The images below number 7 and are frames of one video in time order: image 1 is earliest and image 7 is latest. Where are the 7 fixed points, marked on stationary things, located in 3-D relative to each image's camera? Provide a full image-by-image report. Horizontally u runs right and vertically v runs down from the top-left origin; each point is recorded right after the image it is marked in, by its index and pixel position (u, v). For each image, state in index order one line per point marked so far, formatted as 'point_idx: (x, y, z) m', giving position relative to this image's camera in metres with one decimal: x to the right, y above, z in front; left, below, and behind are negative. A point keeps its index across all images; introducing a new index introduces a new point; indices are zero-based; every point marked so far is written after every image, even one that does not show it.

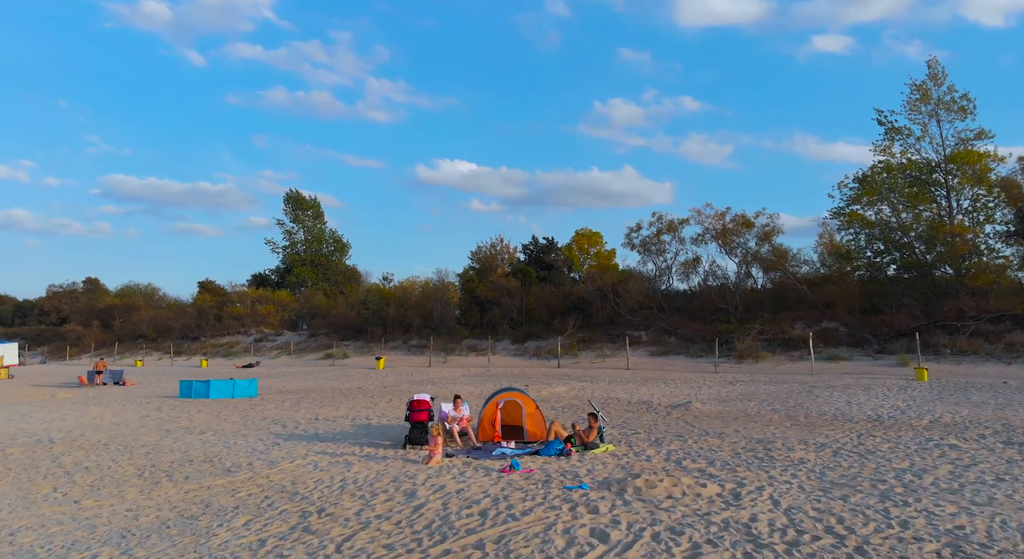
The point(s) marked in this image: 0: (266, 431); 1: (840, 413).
0: (-4.3, -2.7, +12.8) m
1: (+7.5, -3.0, +16.6) m
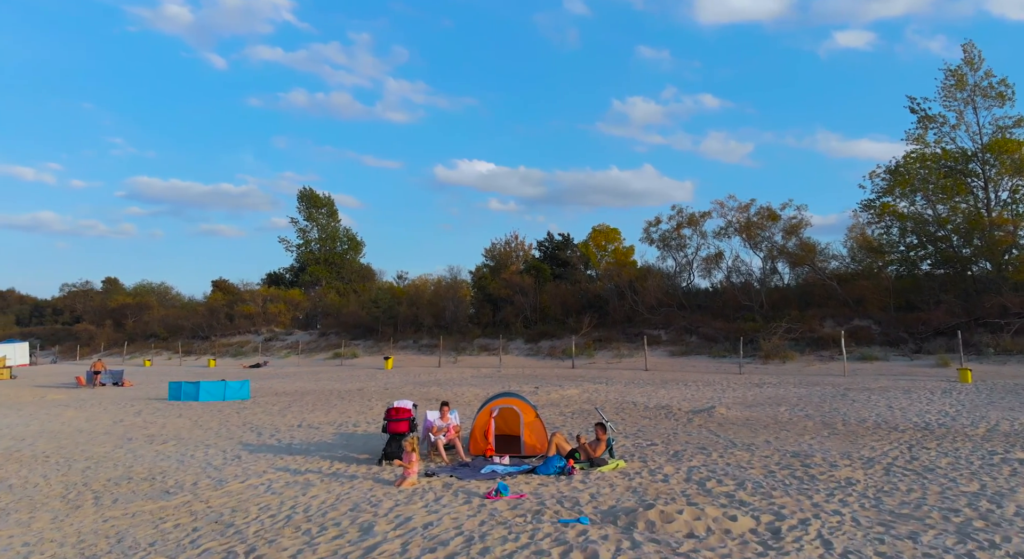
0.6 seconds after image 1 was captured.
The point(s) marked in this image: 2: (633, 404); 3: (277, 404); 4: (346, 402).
0: (-4.4, -2.5, +11.4) m
1: (+7.6, -2.9, +14.9) m
2: (+2.9, -3.0, +17.2) m
3: (-6.0, -3.2, +18.7) m
4: (-4.4, -3.2, +19.0) m
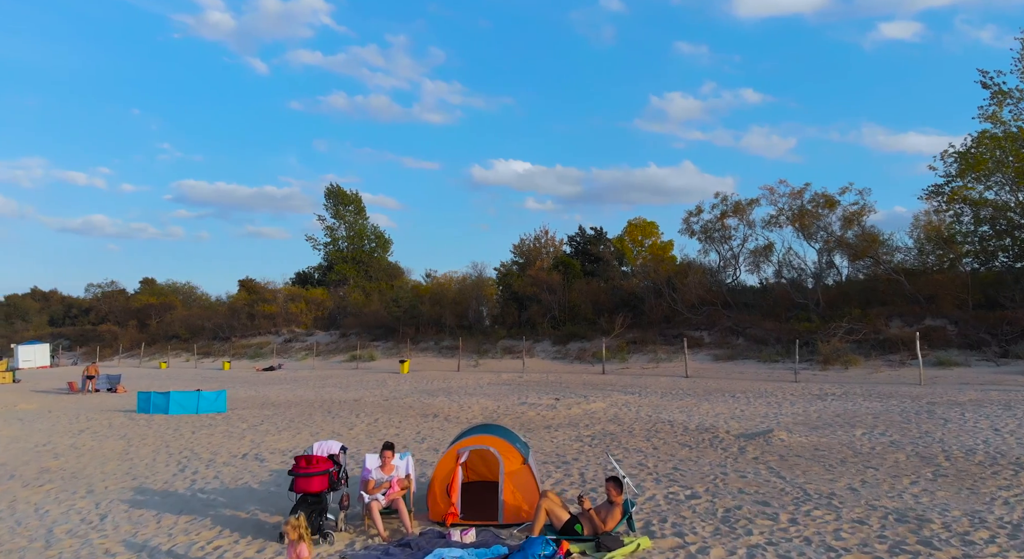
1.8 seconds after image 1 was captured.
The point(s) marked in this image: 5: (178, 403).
0: (-4.5, -2.4, +8.6) m
1: (+7.6, -2.7, +11.5) m
2: (+3.1, -2.8, +14.1) m
3: (-5.7, -3.1, +16.0) m
4: (-4.1, -3.1, +16.2) m
5: (-8.1, -3.0, +17.6) m
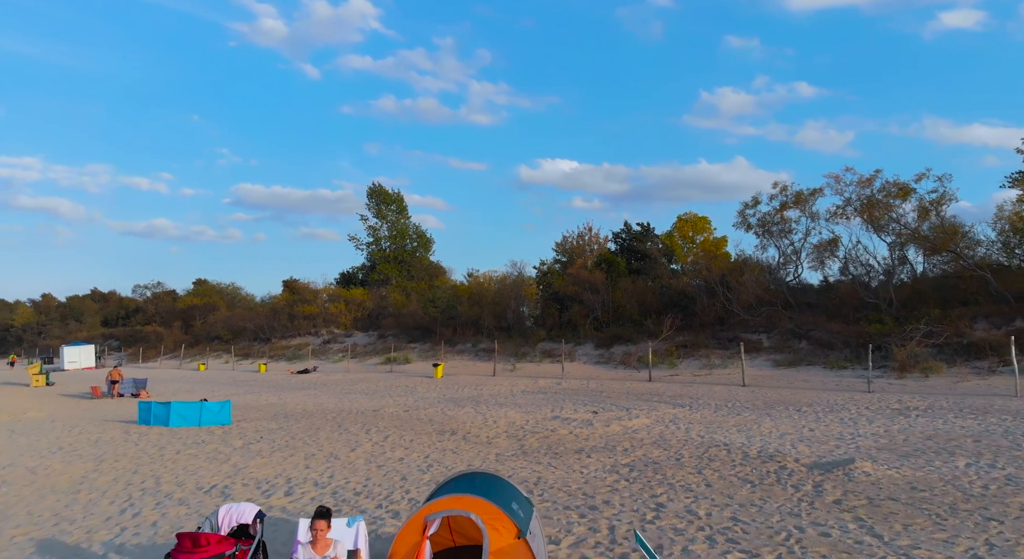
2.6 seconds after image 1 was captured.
0: (-4.4, -2.4, +6.9) m
1: (+7.9, -2.6, +9.0) m
2: (+3.5, -2.8, +11.9) m
3: (-5.1, -3.1, +14.4) m
4: (-3.5, -3.1, +14.5) m
5: (-7.4, -3.0, +16.2) m
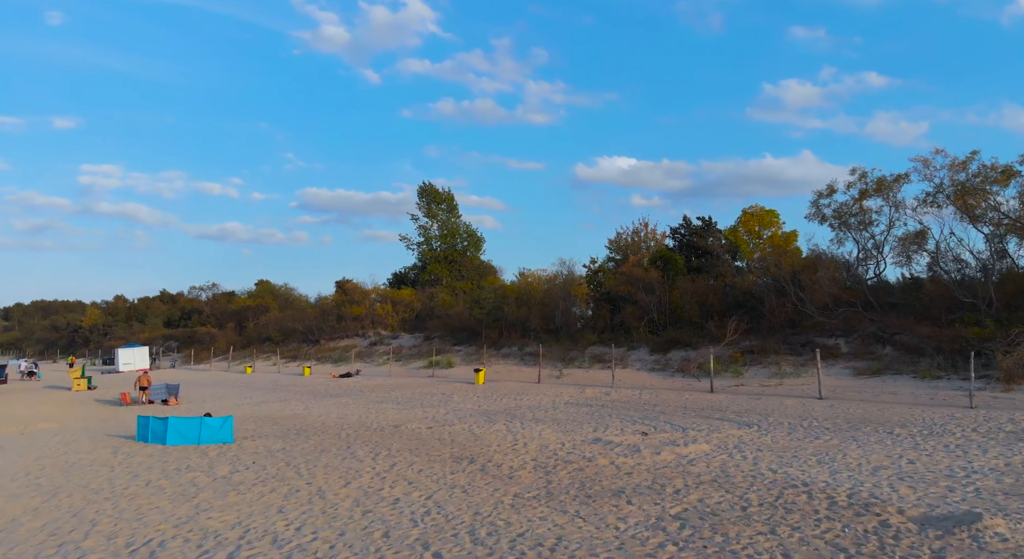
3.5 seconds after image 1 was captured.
0: (-4.5, -2.4, +5.1) m
1: (+7.9, -2.6, +6.1) m
2: (+3.8, -2.7, +9.4) m
3: (-4.6, -3.1, +12.6) m
4: (-2.9, -3.1, +12.6) m
5: (-6.7, -3.0, +14.6) m
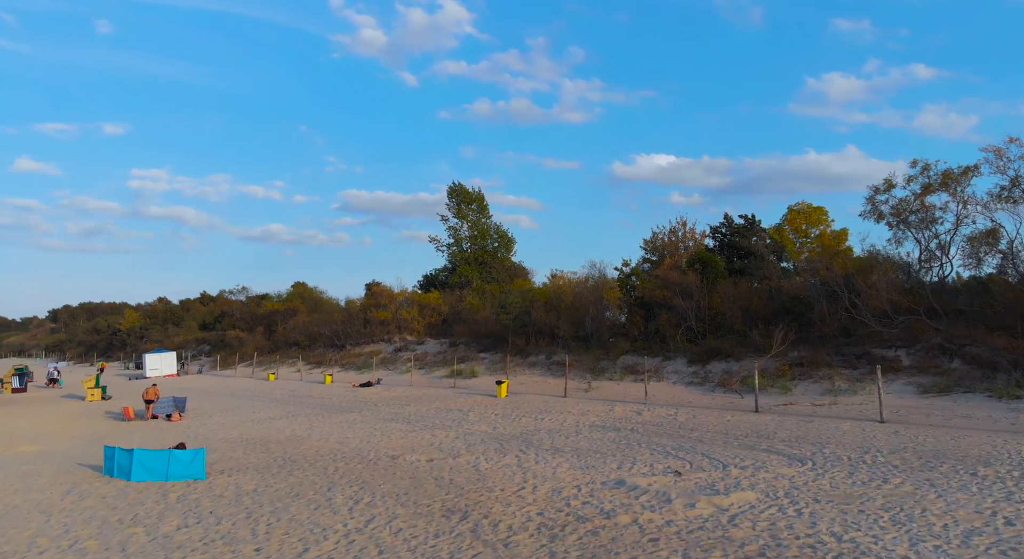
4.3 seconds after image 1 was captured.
0: (-4.8, -2.7, +3.4) m
1: (+7.7, -2.8, +3.7) m
2: (+3.7, -2.9, +7.2) m
3: (-4.5, -3.4, +10.9) m
4: (-2.9, -3.3, +10.7) m
5: (-6.6, -3.3, +12.9) m
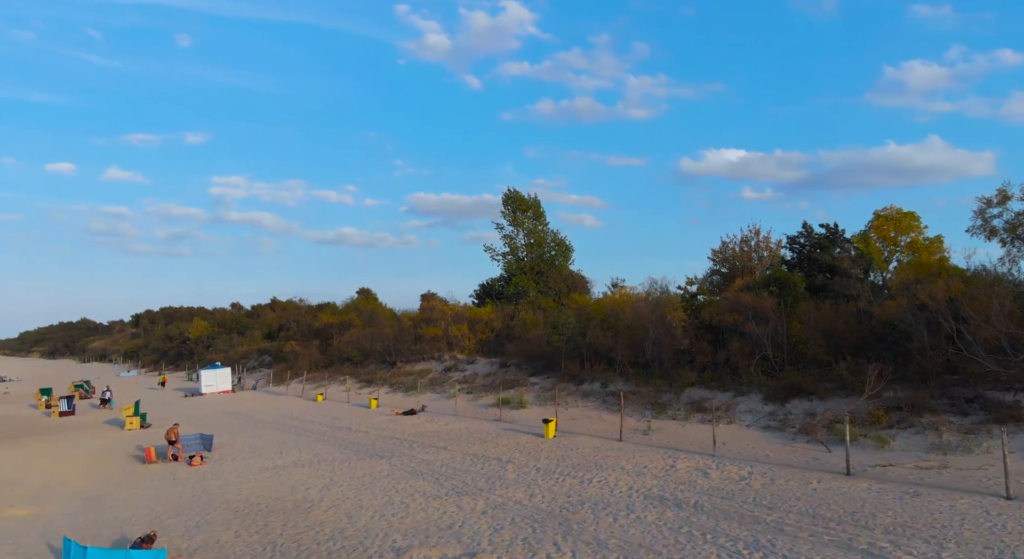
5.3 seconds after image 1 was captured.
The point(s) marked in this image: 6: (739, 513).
0: (-5.3, -3.7, +1.2) m
1: (+7.1, -3.6, +0.4) m
2: (+3.5, -3.8, +4.2) m
3: (-4.3, -4.3, +8.7) m
4: (-2.7, -4.3, +8.3) m
5: (-6.2, -4.3, +10.9) m
6: (+4.3, -4.5, +14.0) m
